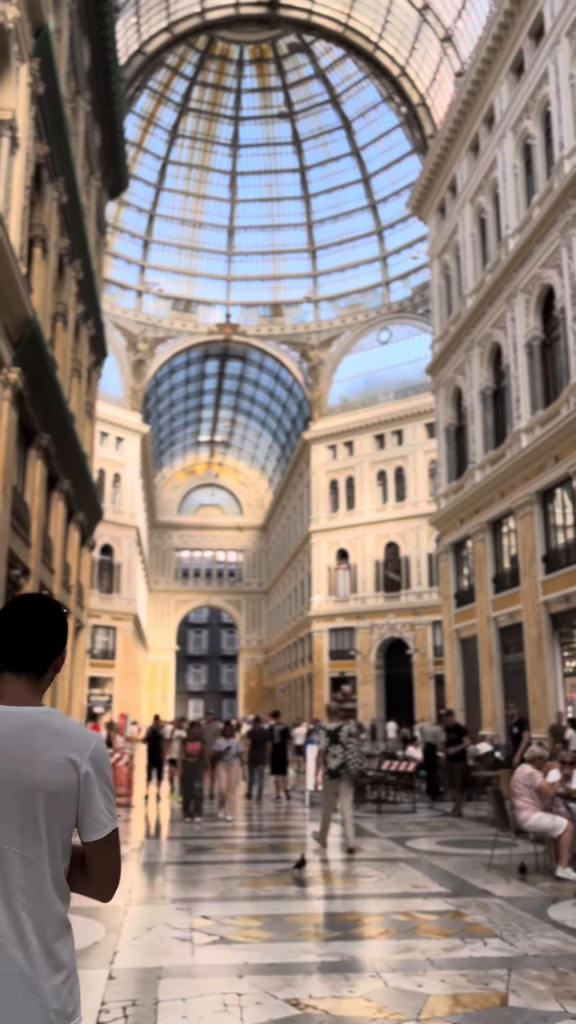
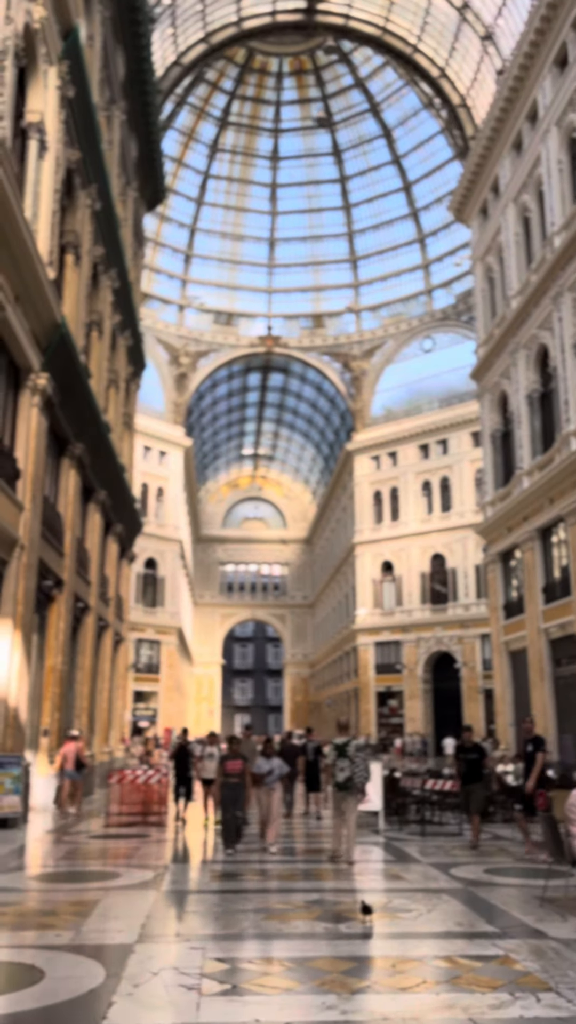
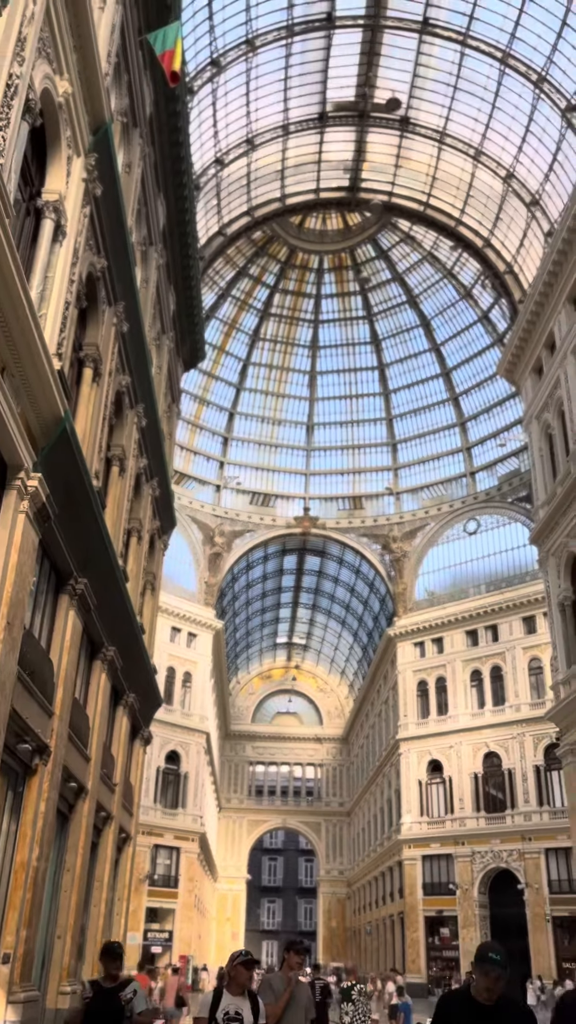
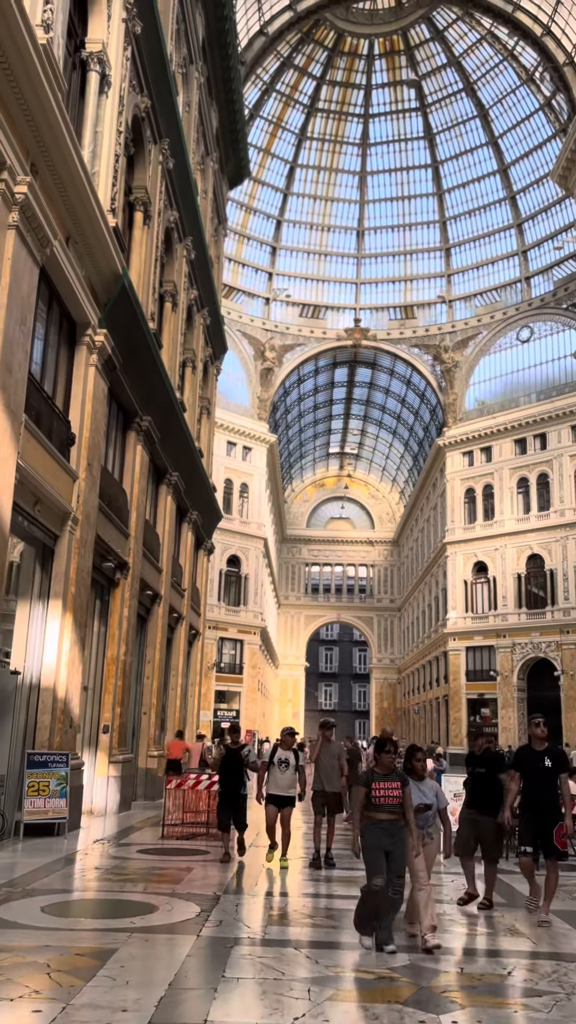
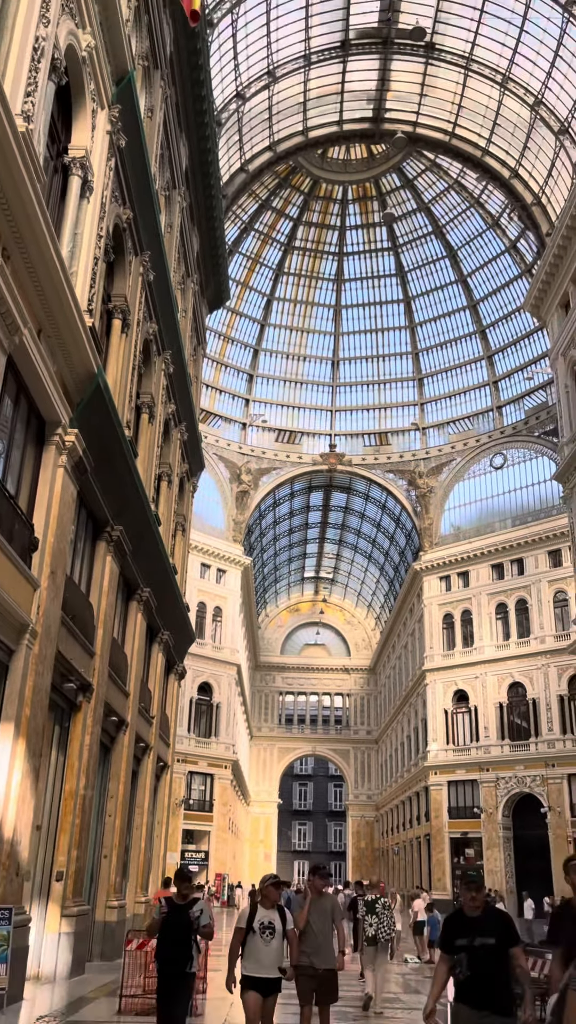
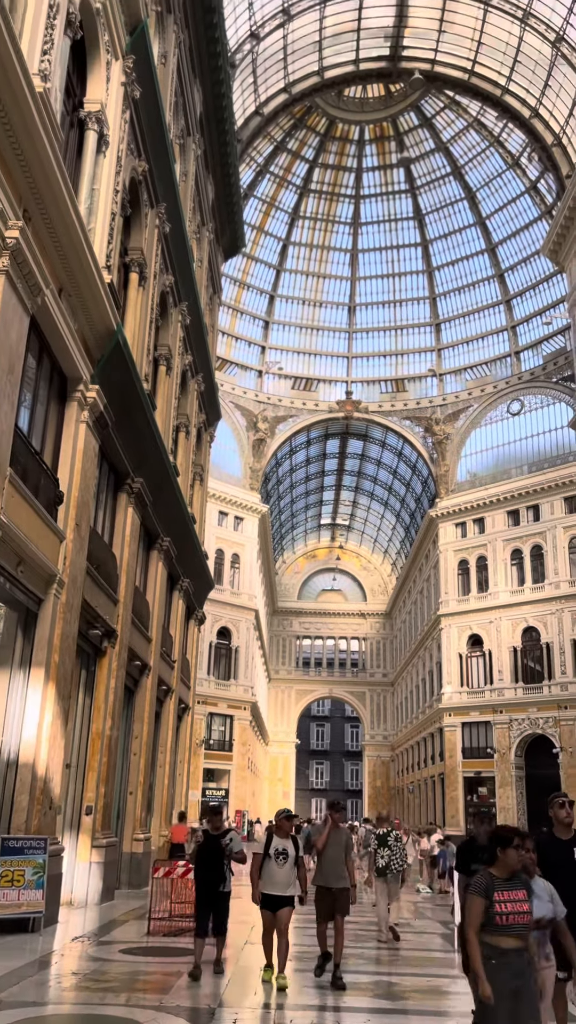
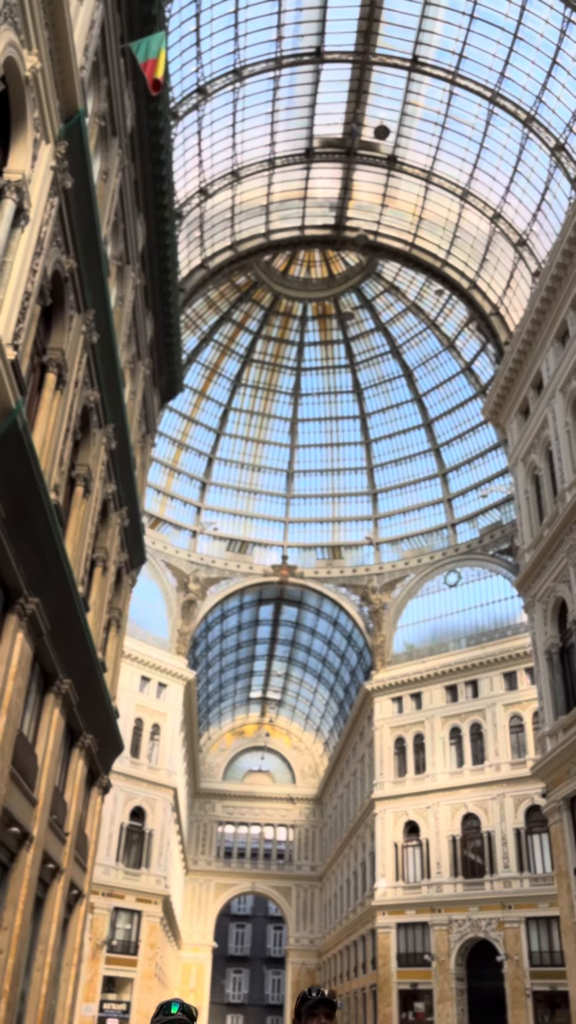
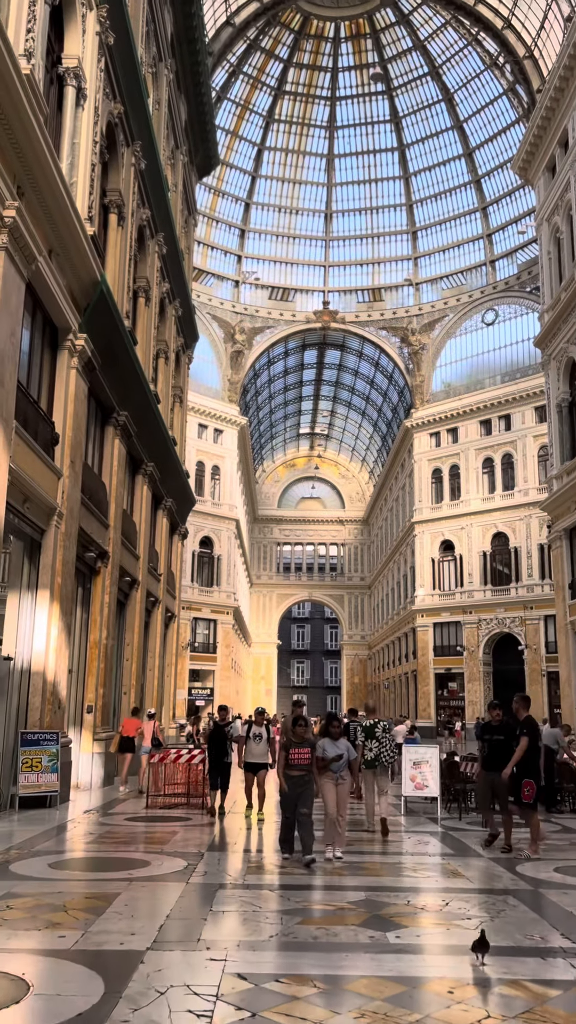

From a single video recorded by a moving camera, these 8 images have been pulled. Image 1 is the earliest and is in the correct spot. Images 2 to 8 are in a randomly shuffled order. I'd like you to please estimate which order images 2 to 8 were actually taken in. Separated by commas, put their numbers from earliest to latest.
2, 8, 4, 6, 5, 3, 7
